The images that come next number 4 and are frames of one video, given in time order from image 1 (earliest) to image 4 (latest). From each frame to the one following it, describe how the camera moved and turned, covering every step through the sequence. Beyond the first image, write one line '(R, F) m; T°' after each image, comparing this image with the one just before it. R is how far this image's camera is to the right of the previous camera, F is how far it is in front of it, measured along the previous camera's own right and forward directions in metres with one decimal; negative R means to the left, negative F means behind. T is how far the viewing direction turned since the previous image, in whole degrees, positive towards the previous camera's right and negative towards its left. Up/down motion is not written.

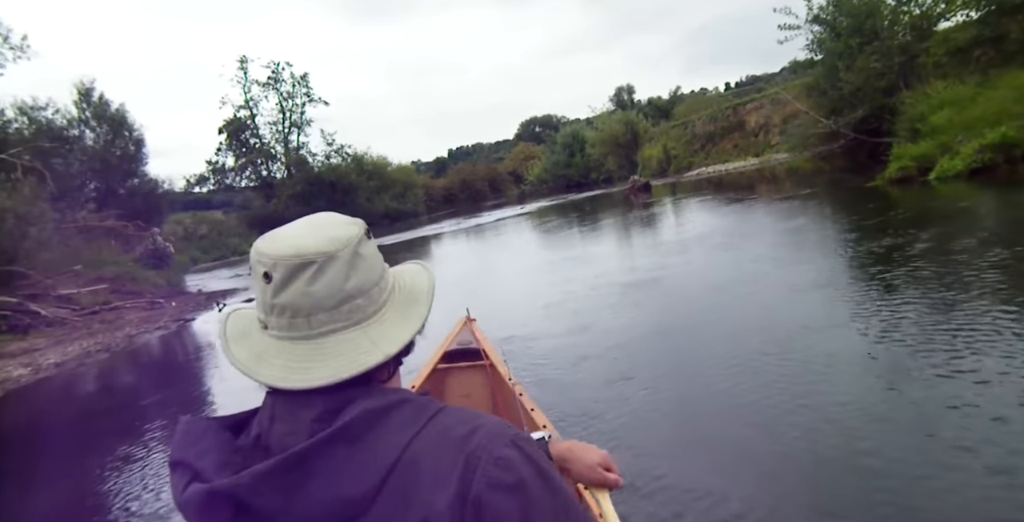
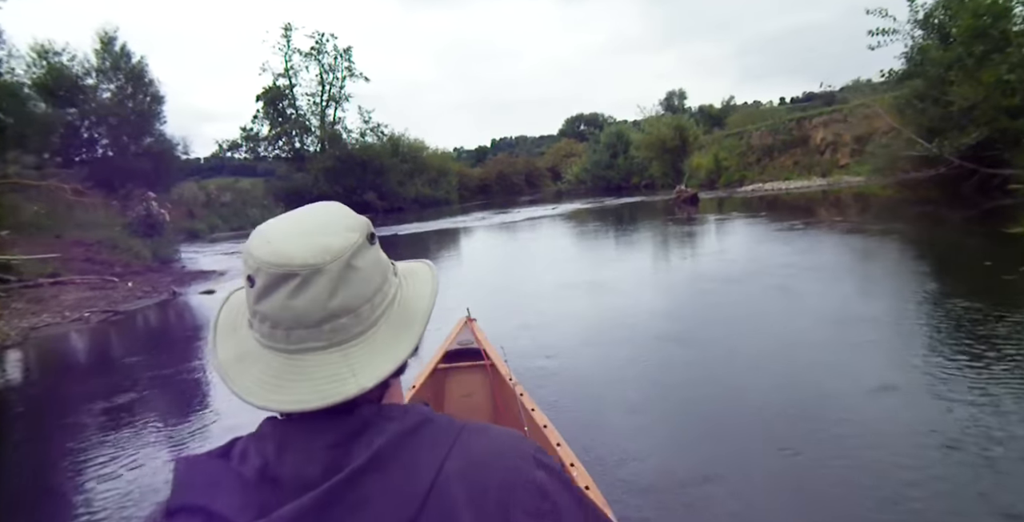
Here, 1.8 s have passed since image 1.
(+0.1, +1.0) m; -3°
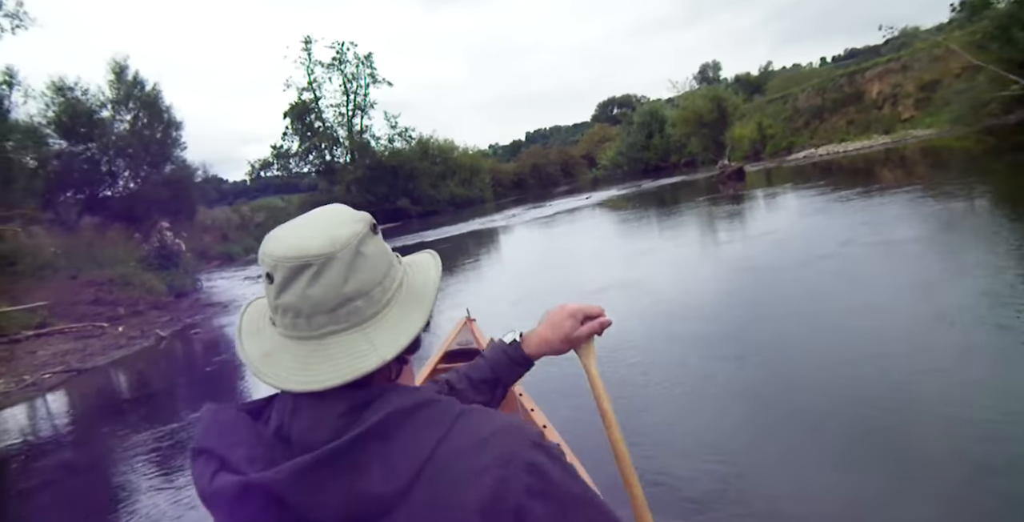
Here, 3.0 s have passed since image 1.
(+0.2, +0.6) m; -5°
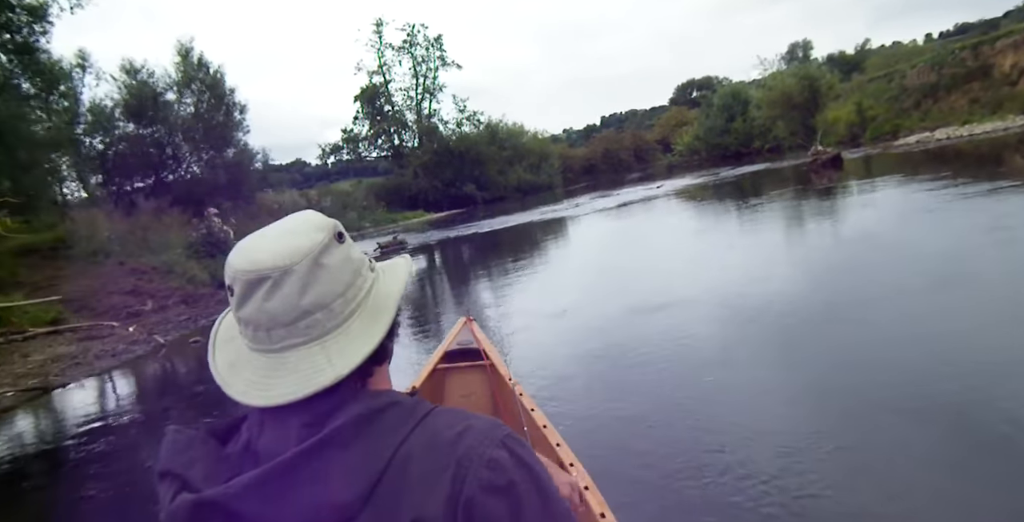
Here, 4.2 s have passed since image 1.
(+0.2, +0.7) m; -7°
